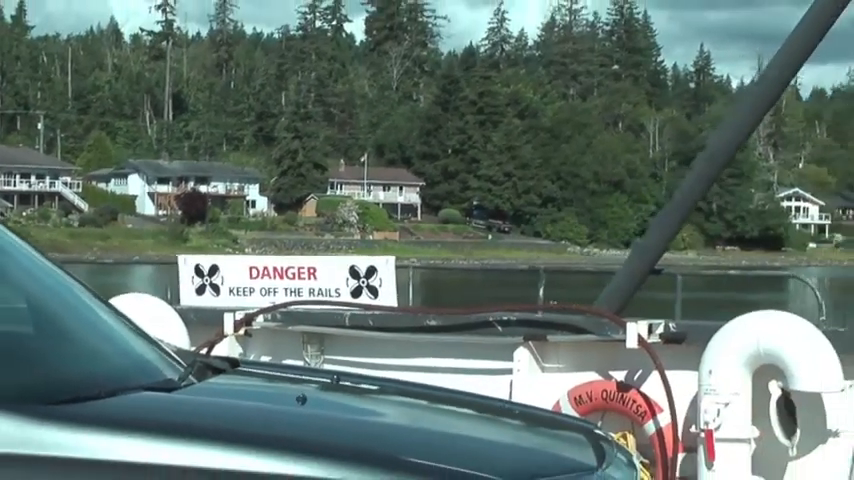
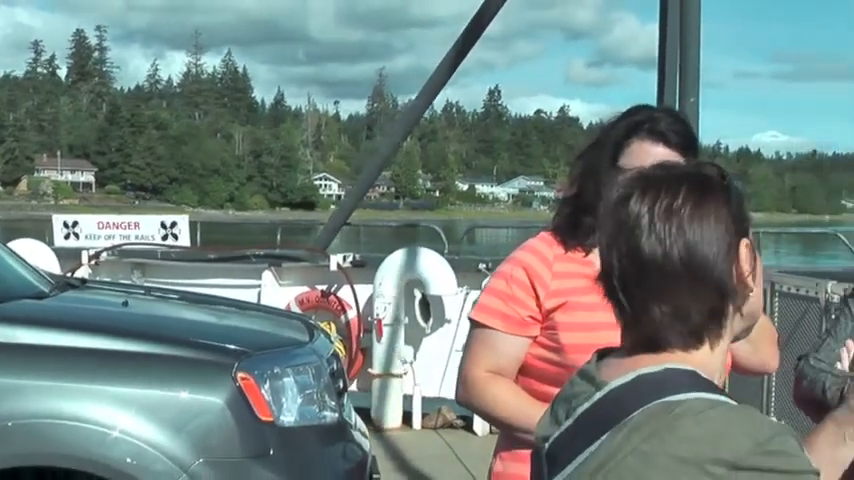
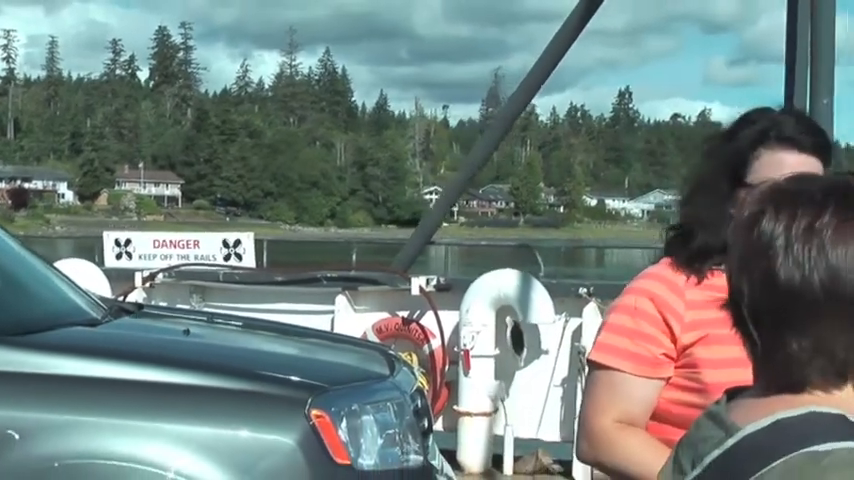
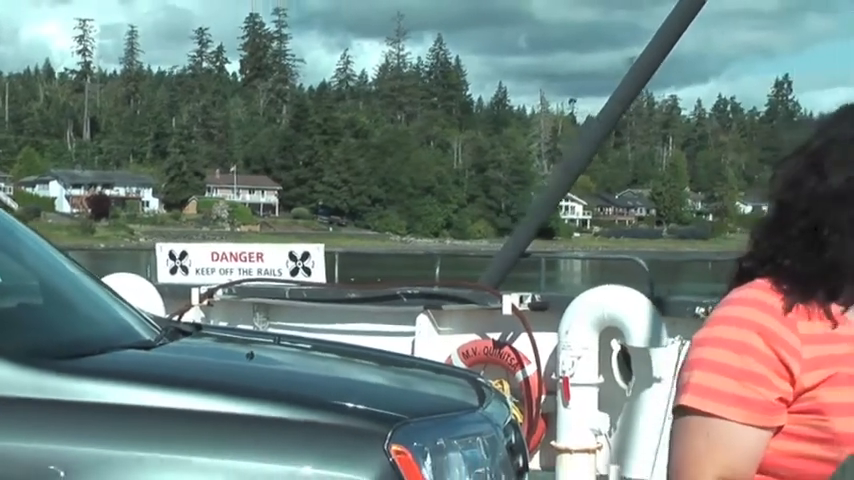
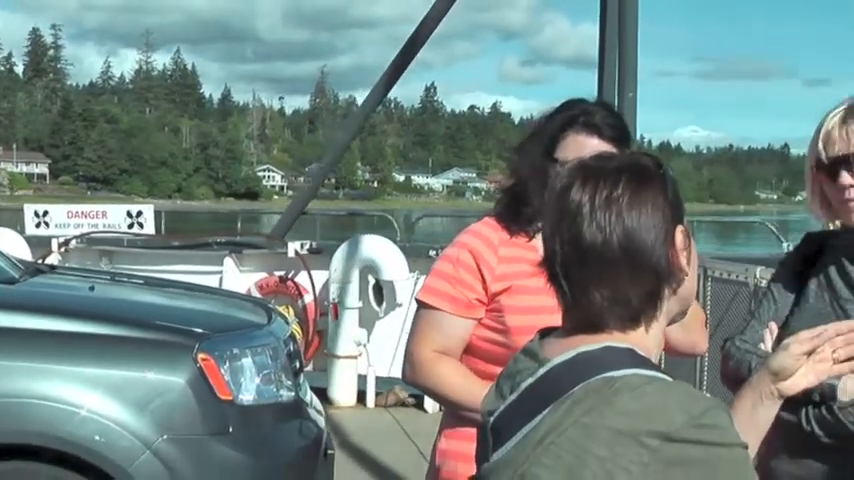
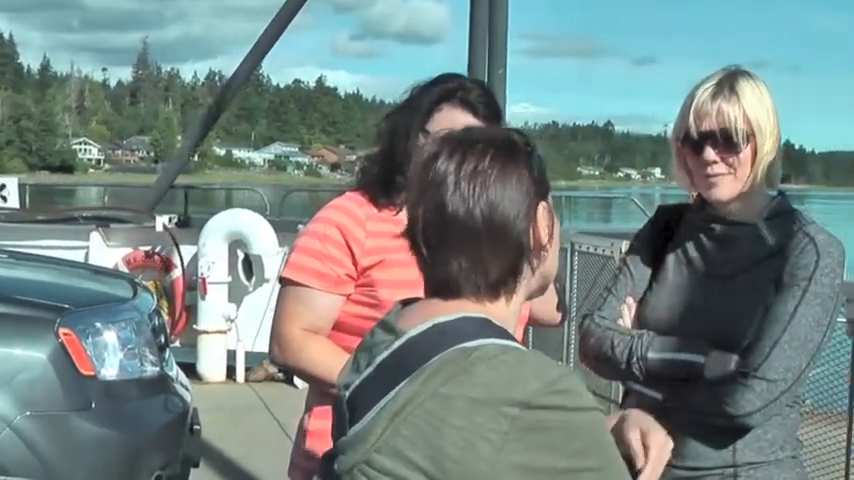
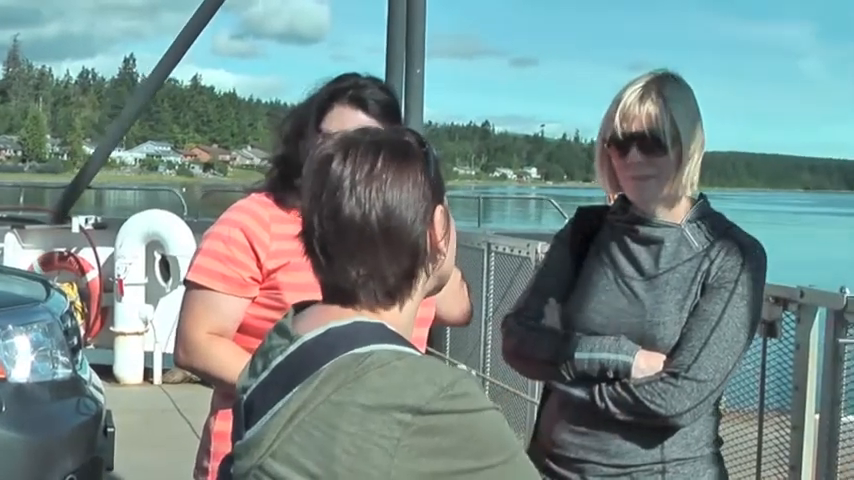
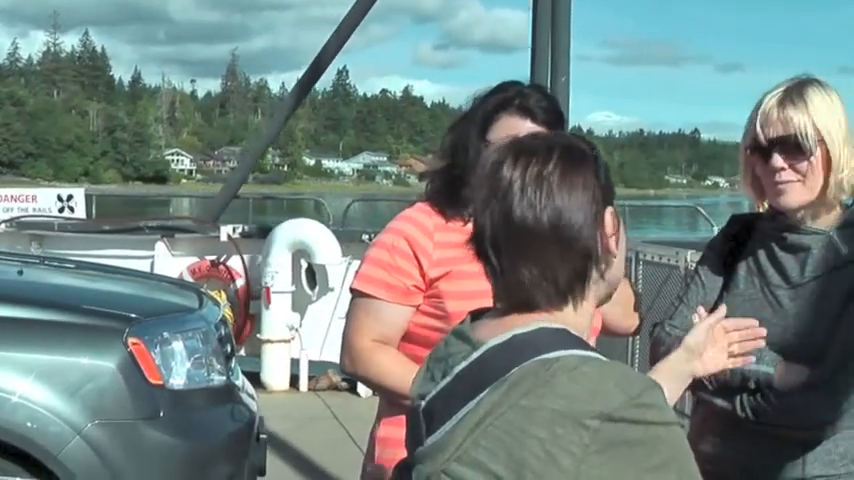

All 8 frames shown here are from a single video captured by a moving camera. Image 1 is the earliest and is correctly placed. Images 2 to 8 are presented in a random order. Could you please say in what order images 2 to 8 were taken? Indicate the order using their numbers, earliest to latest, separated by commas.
4, 3, 2, 5, 8, 6, 7
